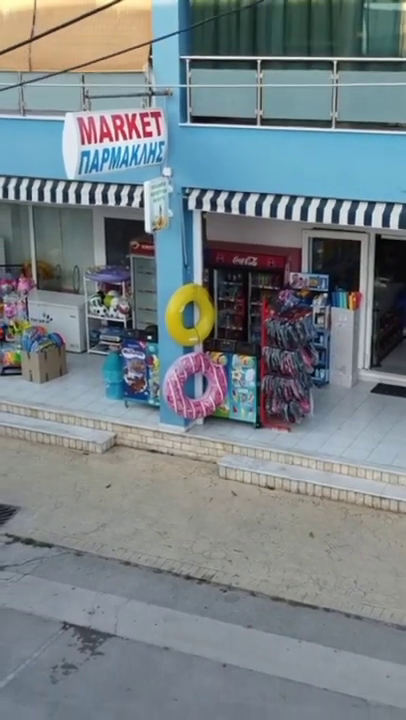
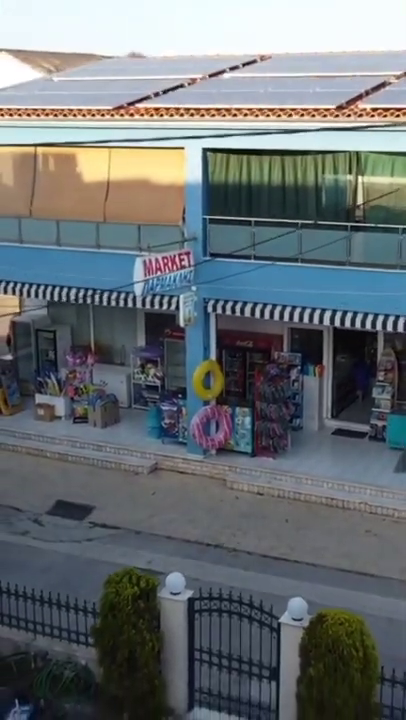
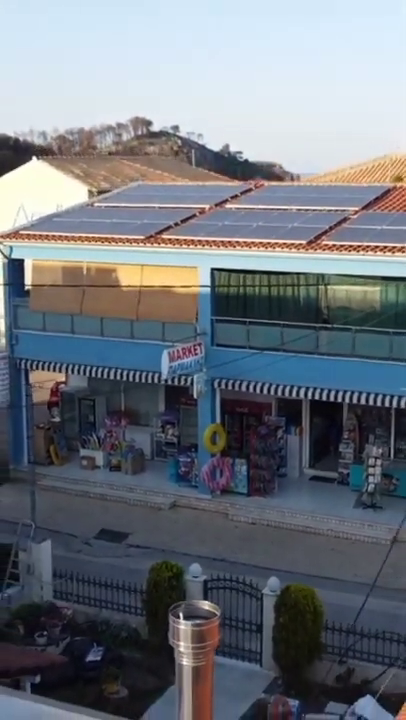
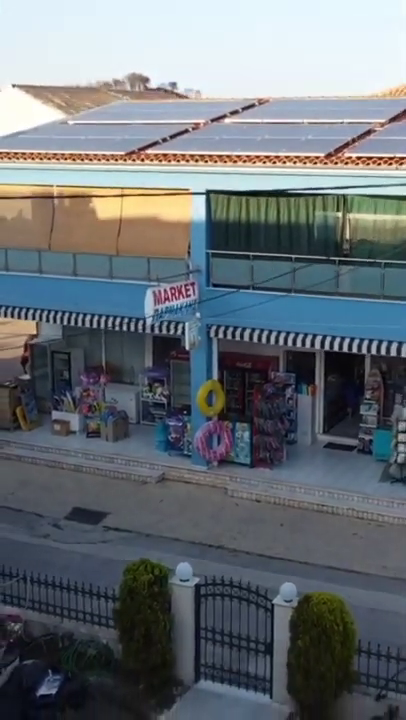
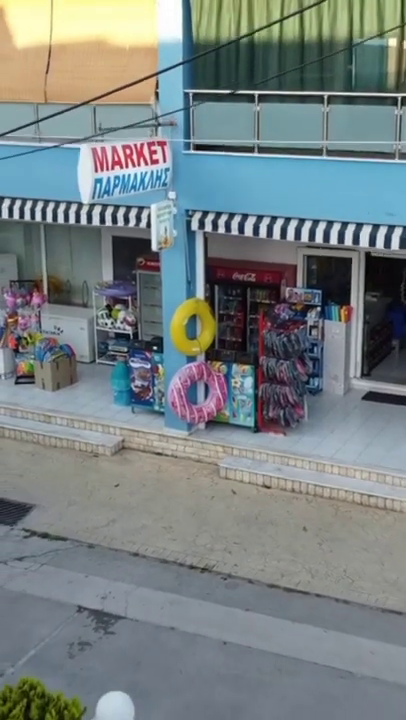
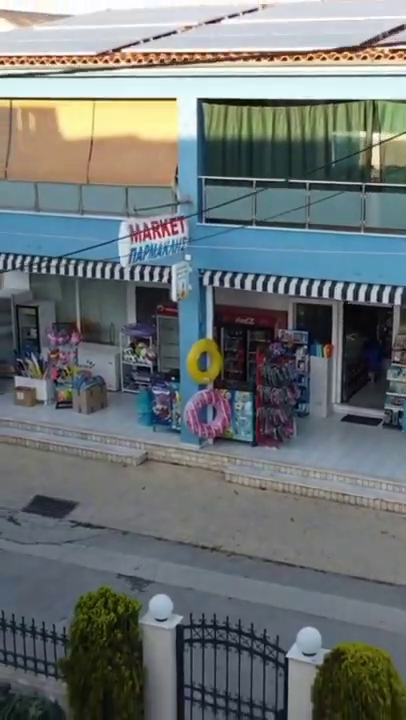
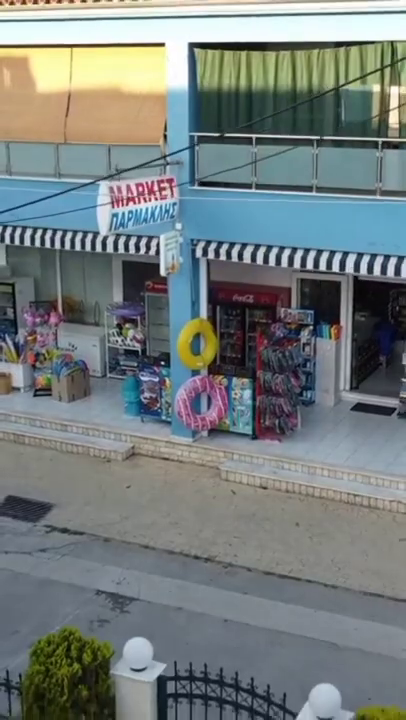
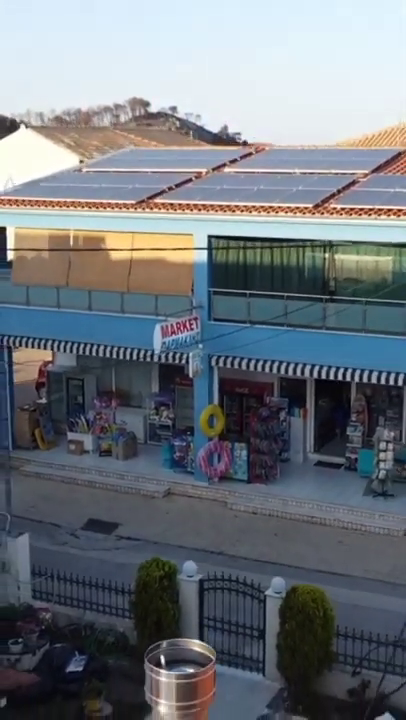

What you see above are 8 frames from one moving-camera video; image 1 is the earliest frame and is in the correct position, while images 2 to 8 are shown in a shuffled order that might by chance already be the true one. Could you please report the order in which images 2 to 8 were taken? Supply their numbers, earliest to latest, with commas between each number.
5, 7, 6, 2, 4, 8, 3
